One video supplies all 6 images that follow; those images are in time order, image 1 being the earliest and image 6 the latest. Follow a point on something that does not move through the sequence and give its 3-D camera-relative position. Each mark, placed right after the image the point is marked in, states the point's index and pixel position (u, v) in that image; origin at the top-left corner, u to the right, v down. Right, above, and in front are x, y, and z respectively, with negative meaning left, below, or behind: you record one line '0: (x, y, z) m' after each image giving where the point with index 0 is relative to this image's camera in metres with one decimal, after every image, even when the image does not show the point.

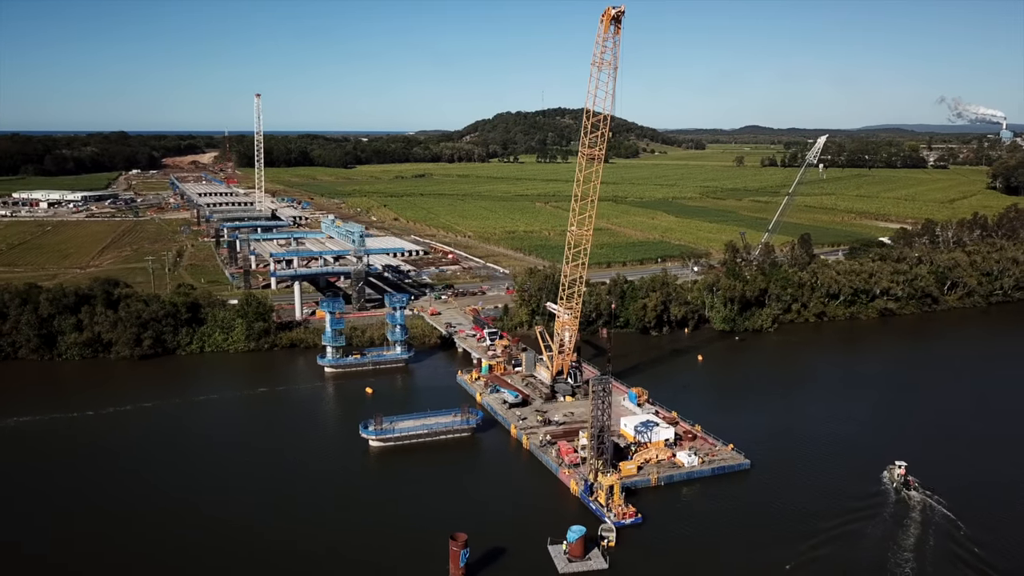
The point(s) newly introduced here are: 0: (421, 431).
0: (-2.2, -3.2, +18.3) m
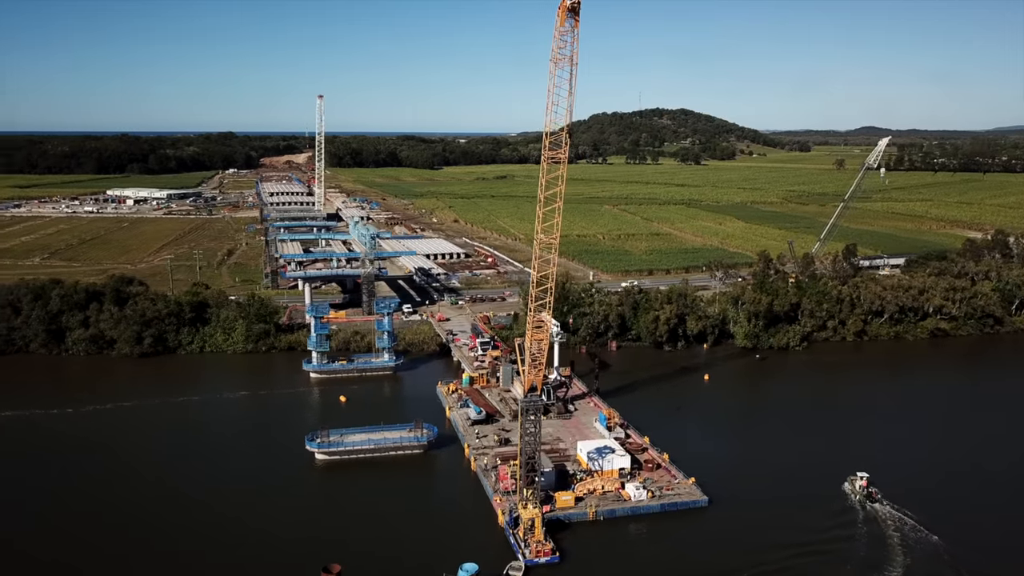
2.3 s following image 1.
0: (-3.1, -3.4, +17.6) m
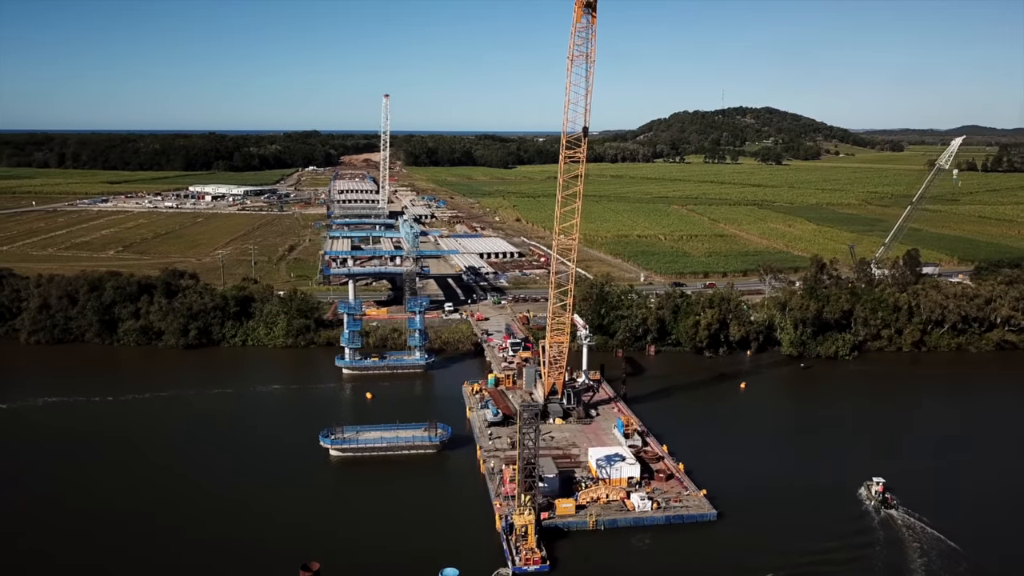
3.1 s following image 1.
0: (-2.8, -3.4, +17.6) m
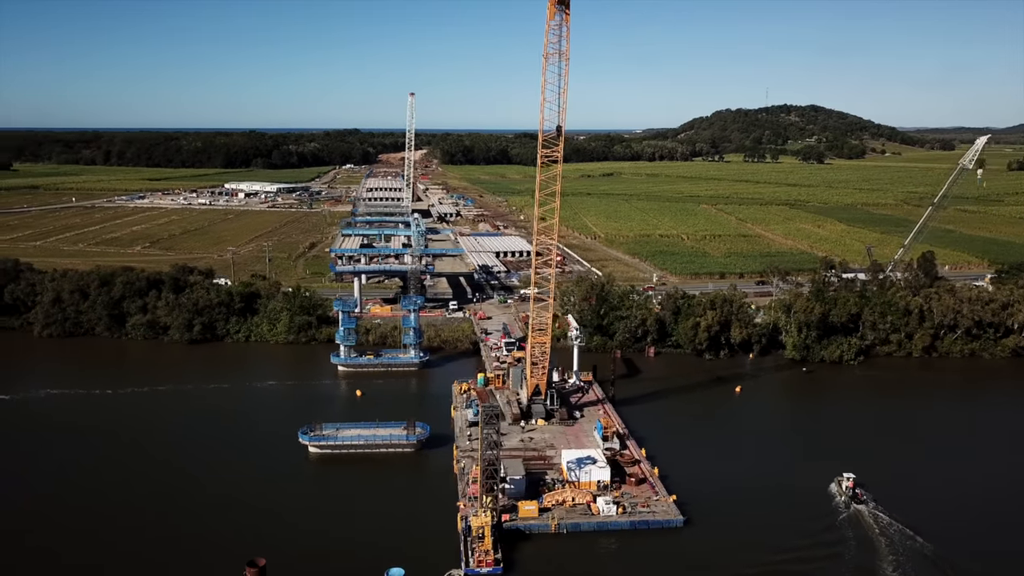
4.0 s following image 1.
0: (-3.3, -3.3, +17.7) m
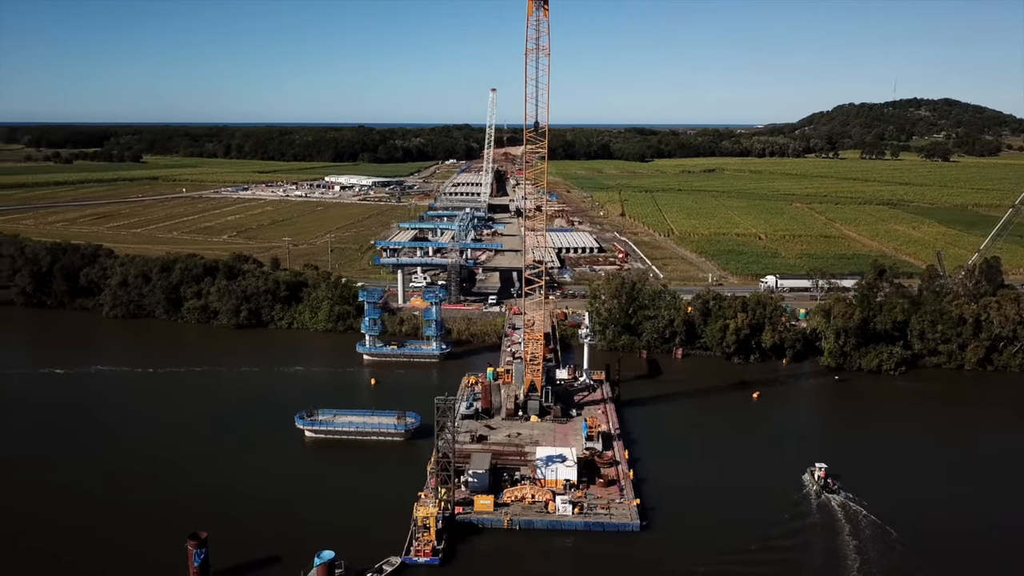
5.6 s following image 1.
0: (-3.5, -3.1, +18.3) m
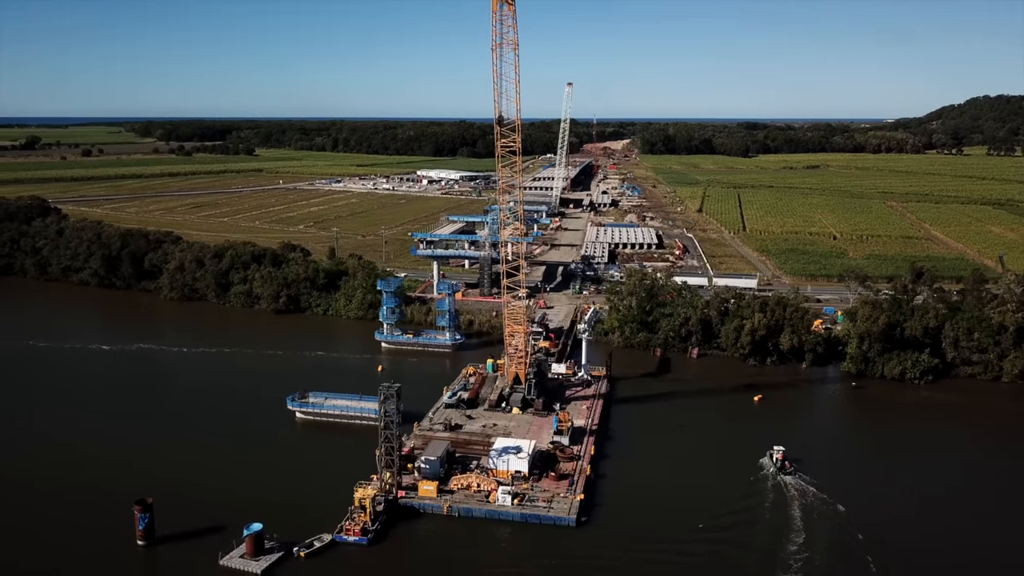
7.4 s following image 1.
0: (-3.9, -2.9, +19.0) m
